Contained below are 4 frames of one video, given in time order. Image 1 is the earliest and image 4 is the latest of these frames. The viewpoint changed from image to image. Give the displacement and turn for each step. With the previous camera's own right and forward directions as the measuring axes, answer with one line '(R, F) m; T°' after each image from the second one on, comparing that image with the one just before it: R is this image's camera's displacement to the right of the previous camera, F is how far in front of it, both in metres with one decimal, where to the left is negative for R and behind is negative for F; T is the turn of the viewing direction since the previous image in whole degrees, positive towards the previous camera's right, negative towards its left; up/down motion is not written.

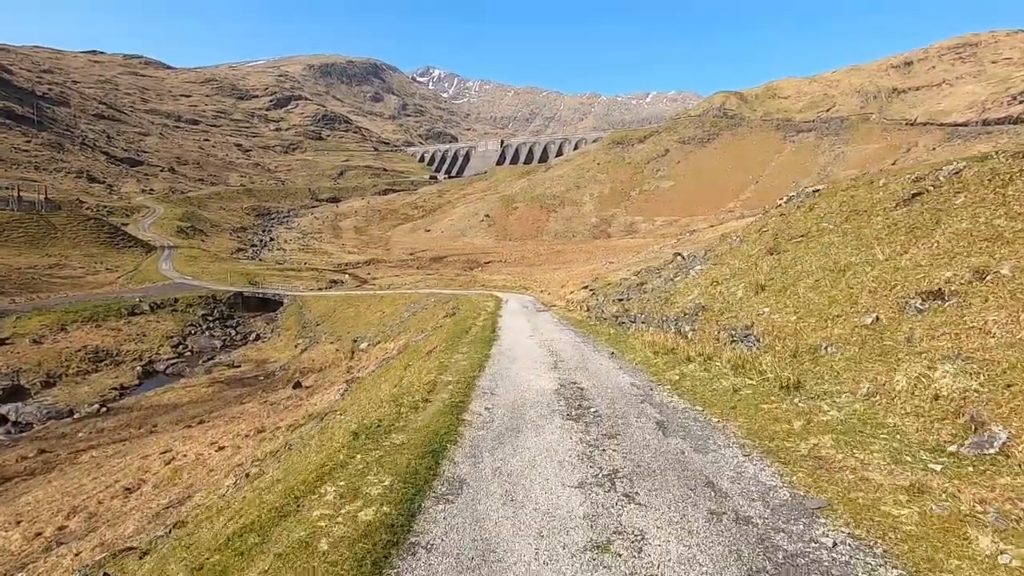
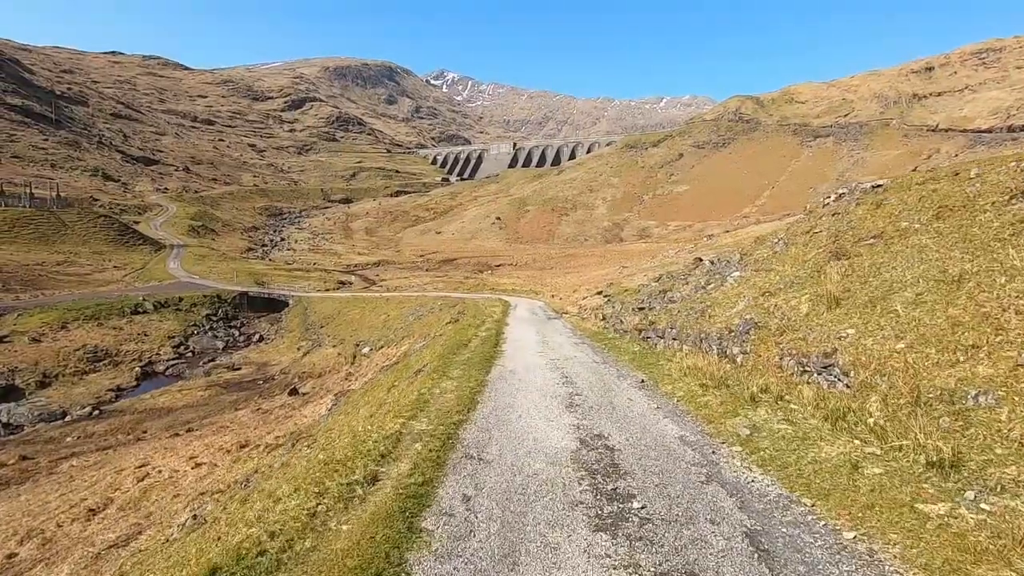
(+0.1, +2.3) m; -1°
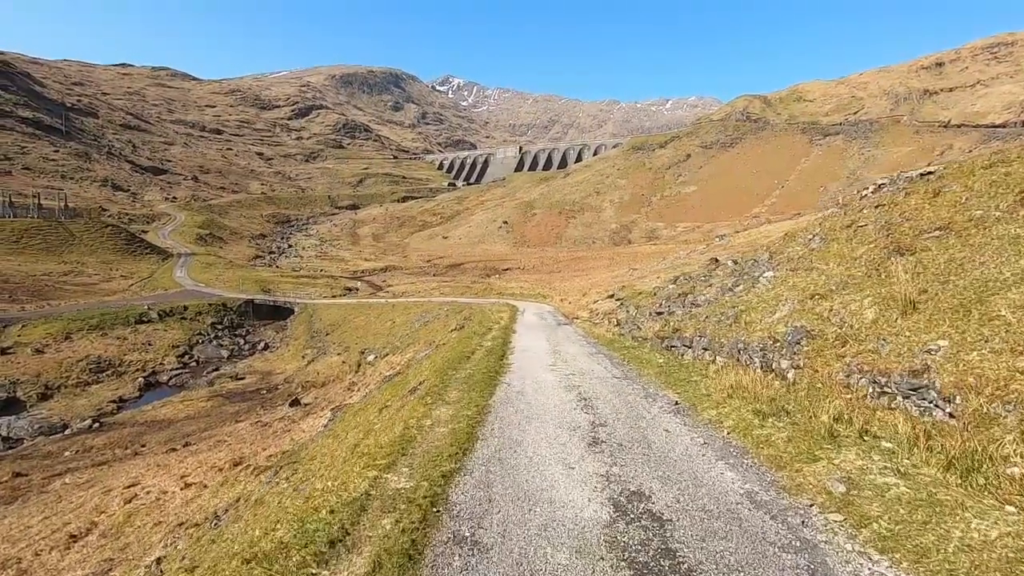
(0.0, +1.5) m; -1°
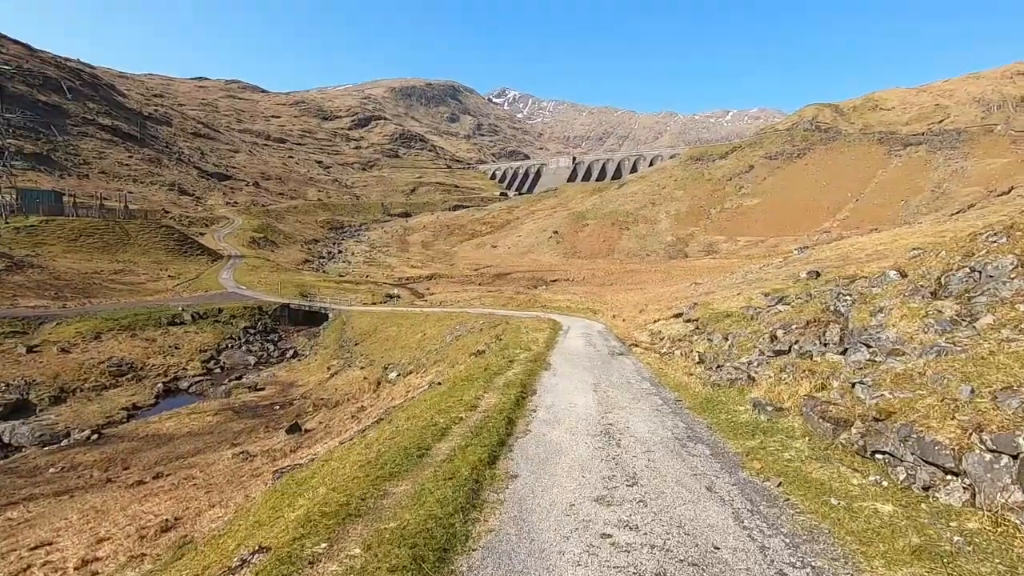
(+0.4, +6.7) m; -5°
